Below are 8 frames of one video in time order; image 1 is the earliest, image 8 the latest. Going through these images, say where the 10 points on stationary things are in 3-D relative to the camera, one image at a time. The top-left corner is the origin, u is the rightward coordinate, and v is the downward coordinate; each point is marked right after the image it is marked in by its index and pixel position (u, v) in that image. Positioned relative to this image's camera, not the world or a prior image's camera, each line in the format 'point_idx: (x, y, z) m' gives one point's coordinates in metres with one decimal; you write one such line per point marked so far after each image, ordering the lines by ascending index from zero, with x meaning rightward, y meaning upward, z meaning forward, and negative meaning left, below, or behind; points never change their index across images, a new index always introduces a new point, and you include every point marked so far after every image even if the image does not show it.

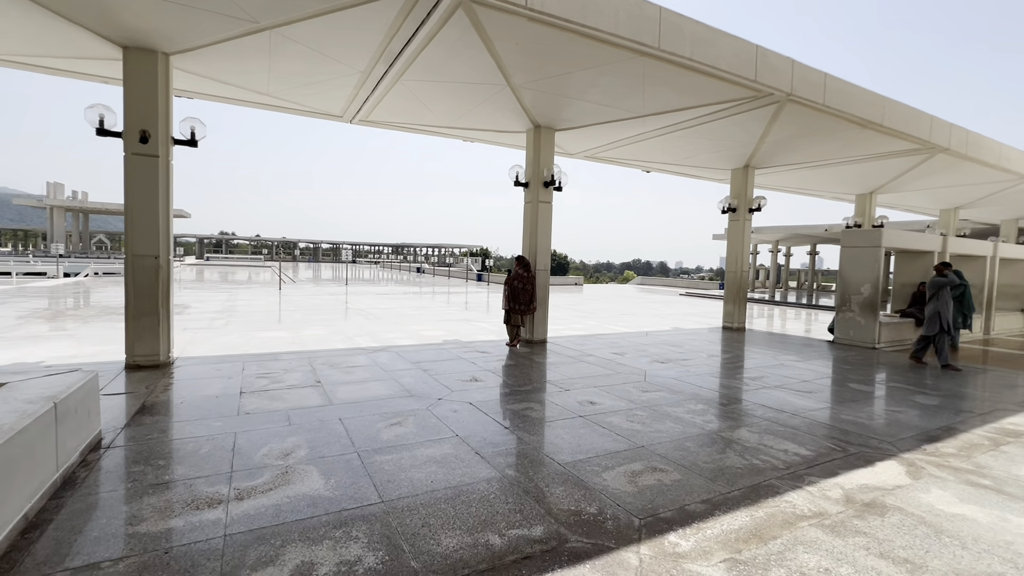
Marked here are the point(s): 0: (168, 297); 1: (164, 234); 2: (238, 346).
0: (-4.9, -0.1, +6.7) m
1: (-4.9, +0.8, +6.6) m
2: (-4.9, -1.0, +8.4) m
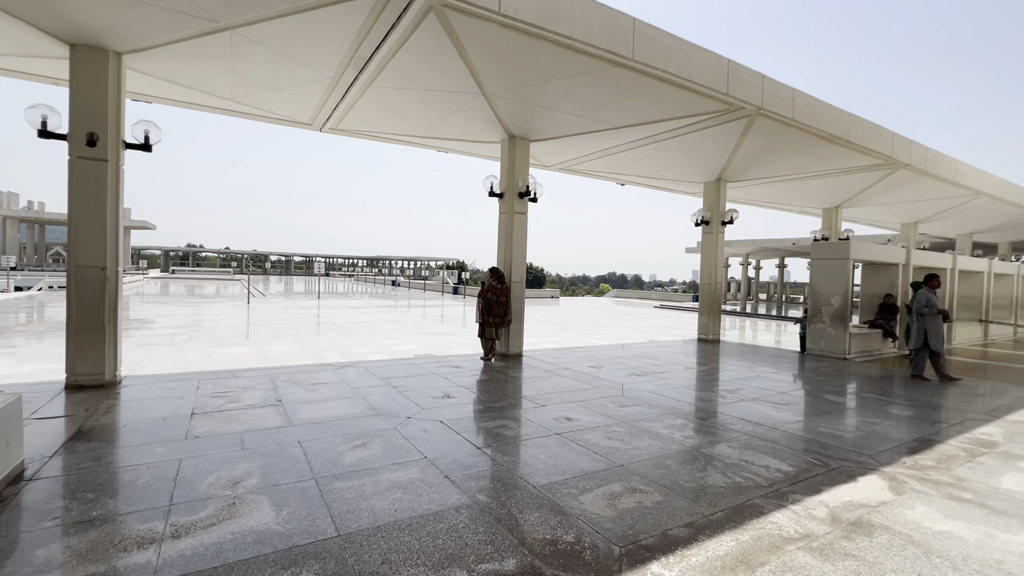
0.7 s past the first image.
0: (-5.3, -0.3, +6.2) m
1: (-5.2, +0.6, +6.1) m
2: (-5.3, -1.2, +7.9) m
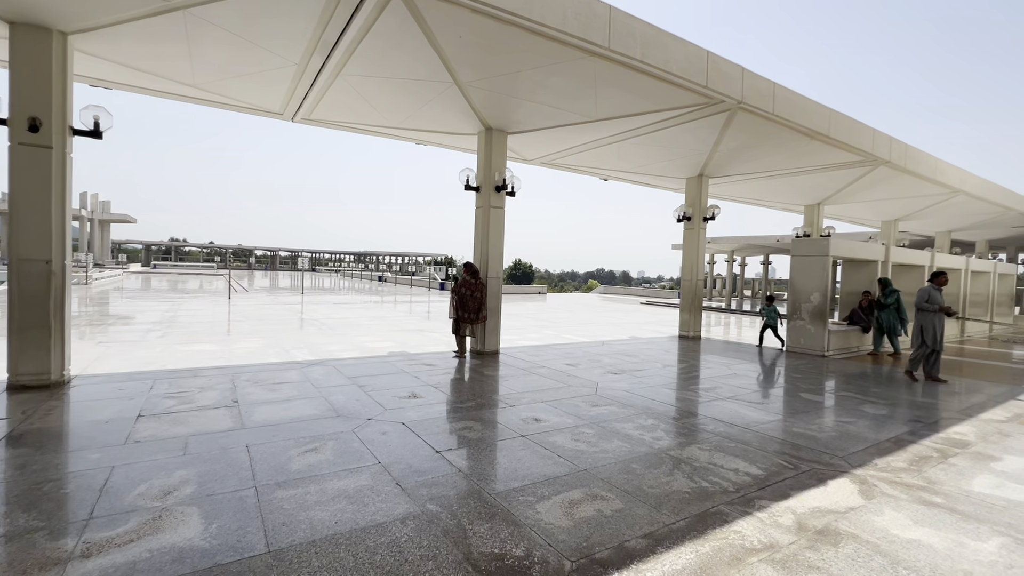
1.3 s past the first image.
0: (-5.6, -0.3, +5.9) m
1: (-5.6, +0.6, +5.8) m
2: (-5.7, -1.2, +7.6) m
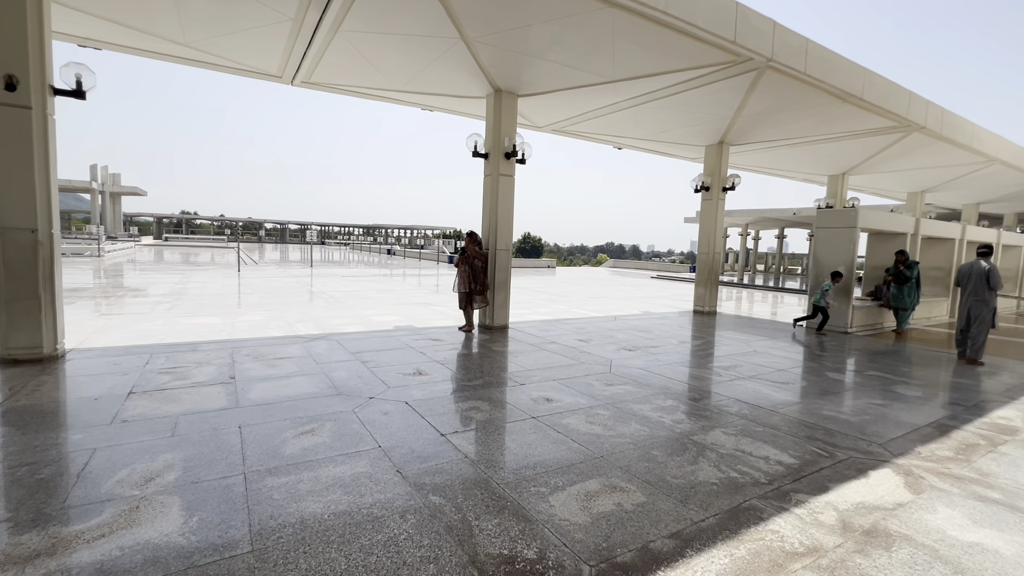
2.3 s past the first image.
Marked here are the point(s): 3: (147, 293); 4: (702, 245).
0: (-5.5, +0.1, +5.6) m
1: (-5.5, +1.0, +5.5) m
2: (-5.6, -0.7, +7.4) m
3: (-12.4, -0.2, +16.0) m
4: (+5.0, +1.1, +12.3) m
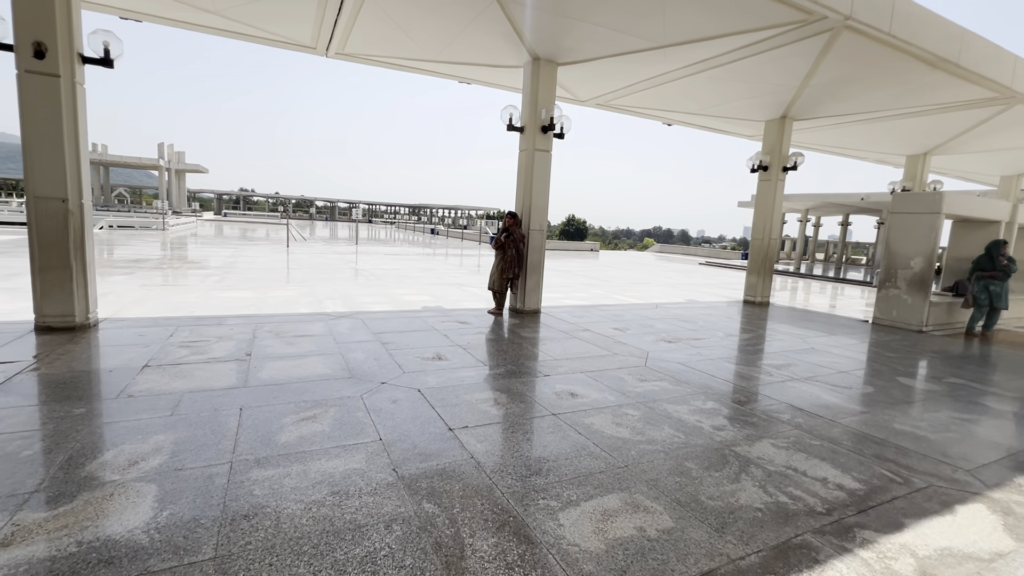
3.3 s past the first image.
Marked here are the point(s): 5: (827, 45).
0: (-5.2, +0.5, +5.7) m
1: (-5.1, +1.3, +5.5) m
2: (-5.1, -0.3, +7.4) m
3: (-11.1, +0.8, +16.6) m
4: (+5.9, +1.4, +11.4) m
5: (+5.0, +3.9, +7.5) m
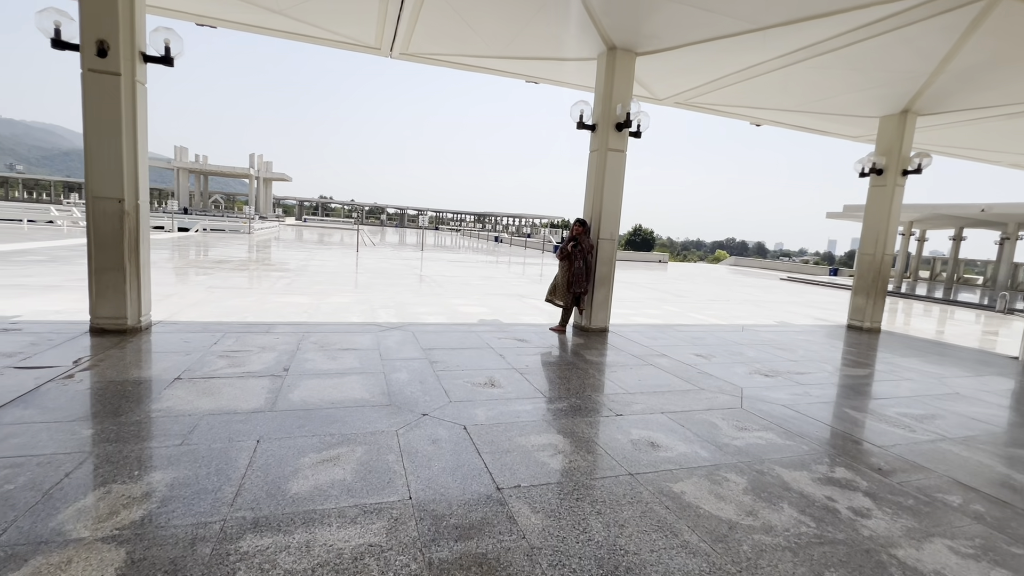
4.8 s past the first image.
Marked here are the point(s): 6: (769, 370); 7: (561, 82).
0: (-4.4, +0.4, +5.6) m
1: (-4.4, +1.3, +5.4) m
2: (-4.1, -0.3, +7.3) m
3: (-8.8, +0.7, +17.2) m
4: (+7.3, +0.9, +9.8) m
5: (+6.0, +3.5, +6.1) m
6: (+3.3, -1.0, +6.0) m
7: (+1.0, +4.4, +10.0) m
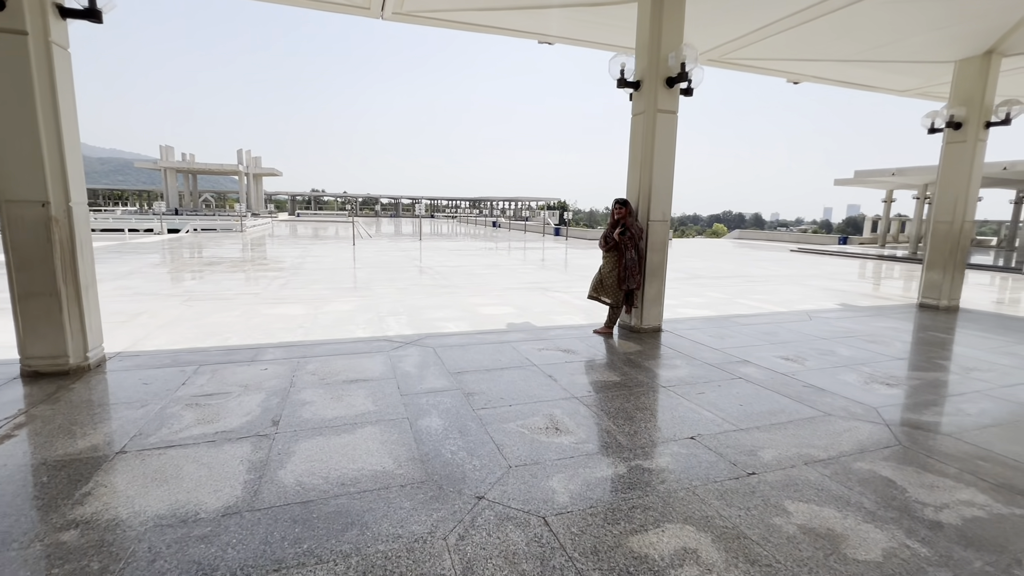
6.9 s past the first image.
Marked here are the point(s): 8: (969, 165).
0: (-4.0, +0.2, +4.3) m
1: (-4.0, +1.1, +4.1) m
2: (-3.7, -0.5, +6.0) m
3: (-8.4, +0.6, +15.9) m
4: (+7.7, +1.4, +8.5) m
5: (+6.3, +3.8, +4.7) m
6: (+3.8, -0.9, +4.8) m
7: (+1.3, +4.5, +8.6) m
8: (+7.9, +2.1, +8.1) m
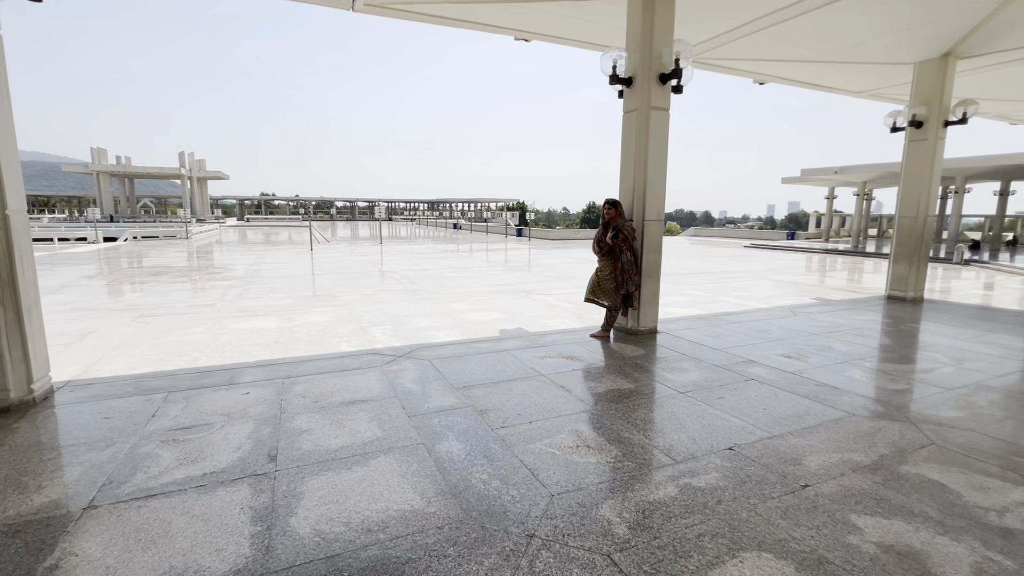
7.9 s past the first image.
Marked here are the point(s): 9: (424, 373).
0: (-3.9, 0.0, +3.7) m
1: (-3.9, +0.9, +3.5) m
2: (-3.7, -0.7, +5.5) m
3: (-9.3, +0.3, +14.9) m
4: (+7.4, +1.6, +8.9) m
5: (+6.2, +3.9, +5.0) m
6: (+3.8, -0.8, +4.8) m
7: (+0.8, +4.5, +8.4) m
8: (+7.6, +2.3, +8.5) m
9: (-0.9, -0.8, +4.6) m
